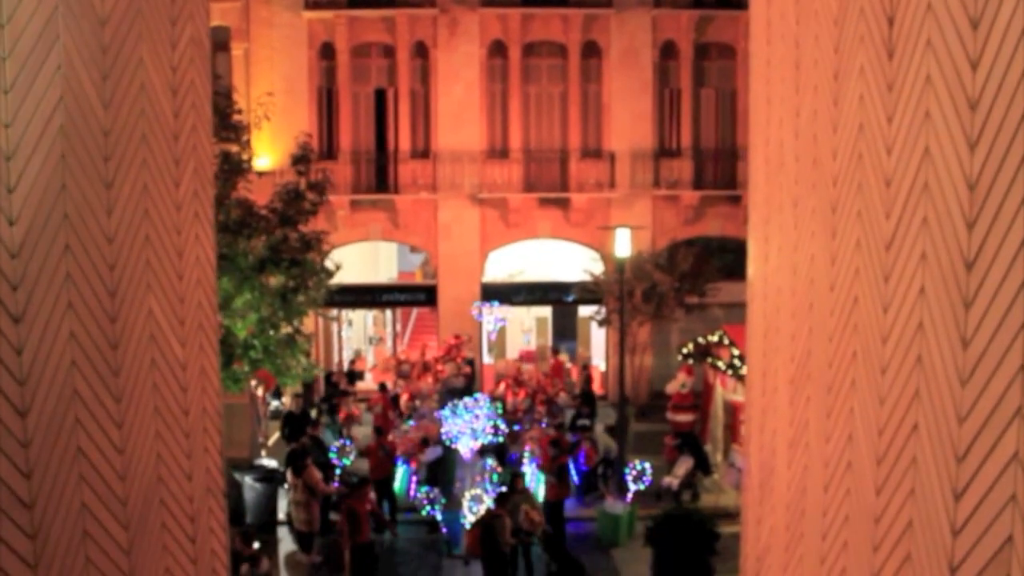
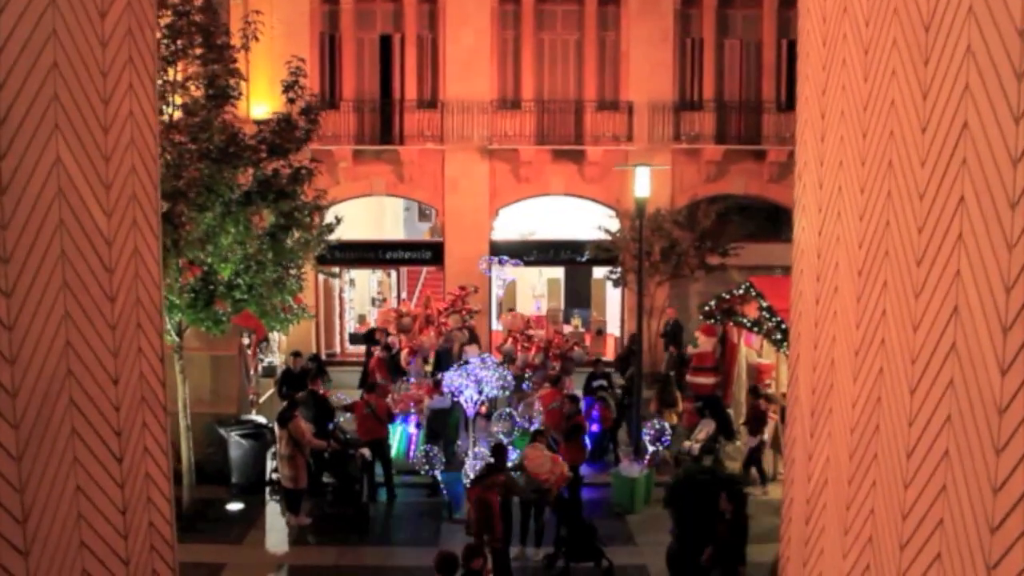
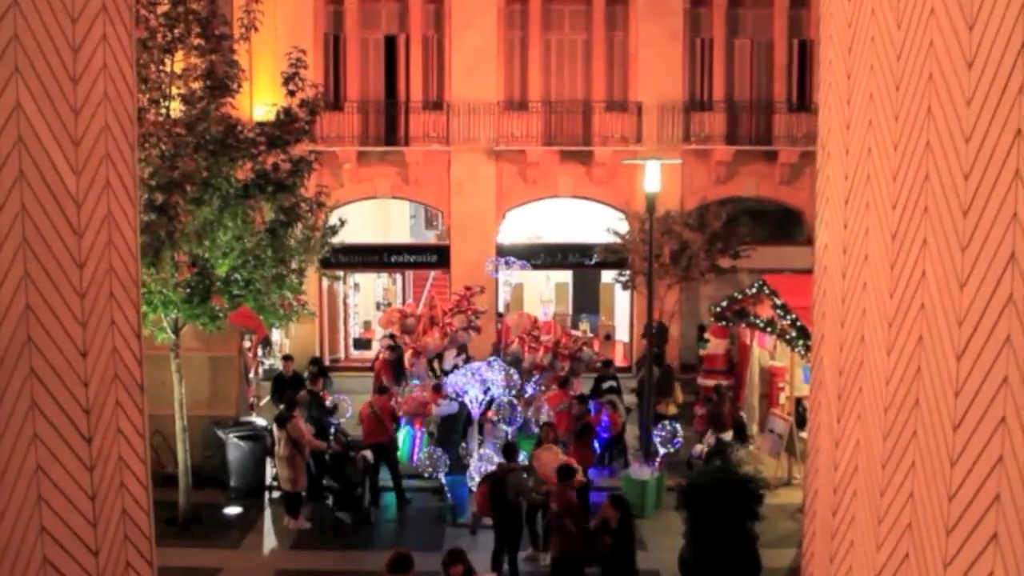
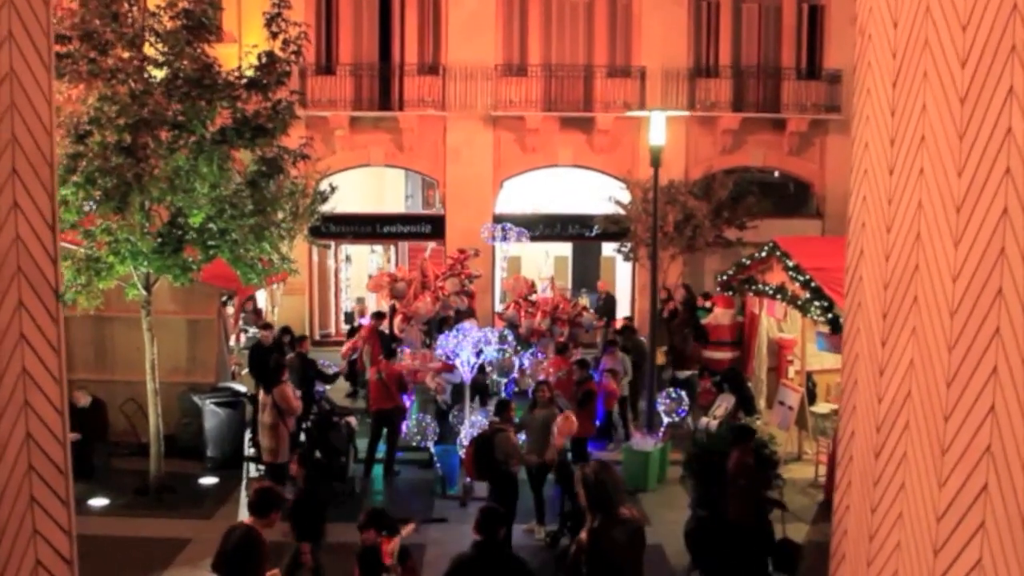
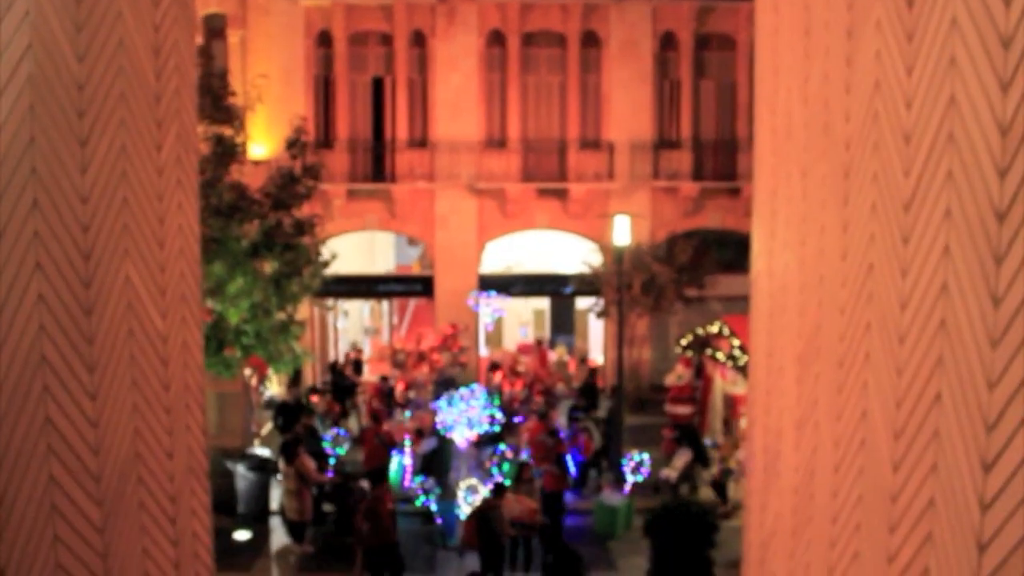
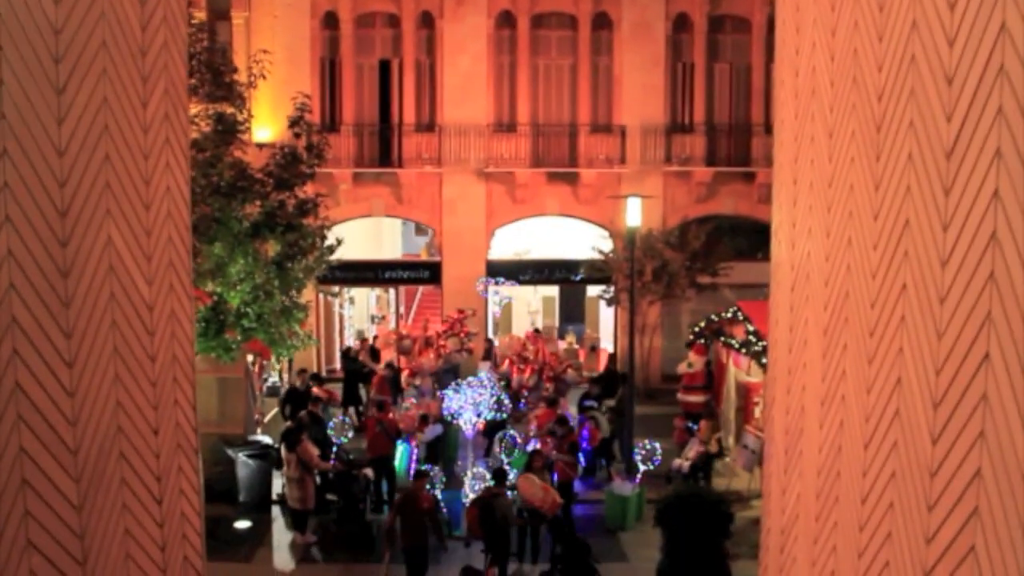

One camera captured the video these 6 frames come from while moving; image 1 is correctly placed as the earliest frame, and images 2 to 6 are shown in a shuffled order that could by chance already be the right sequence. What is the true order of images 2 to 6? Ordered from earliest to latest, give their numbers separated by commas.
5, 6, 2, 3, 4
